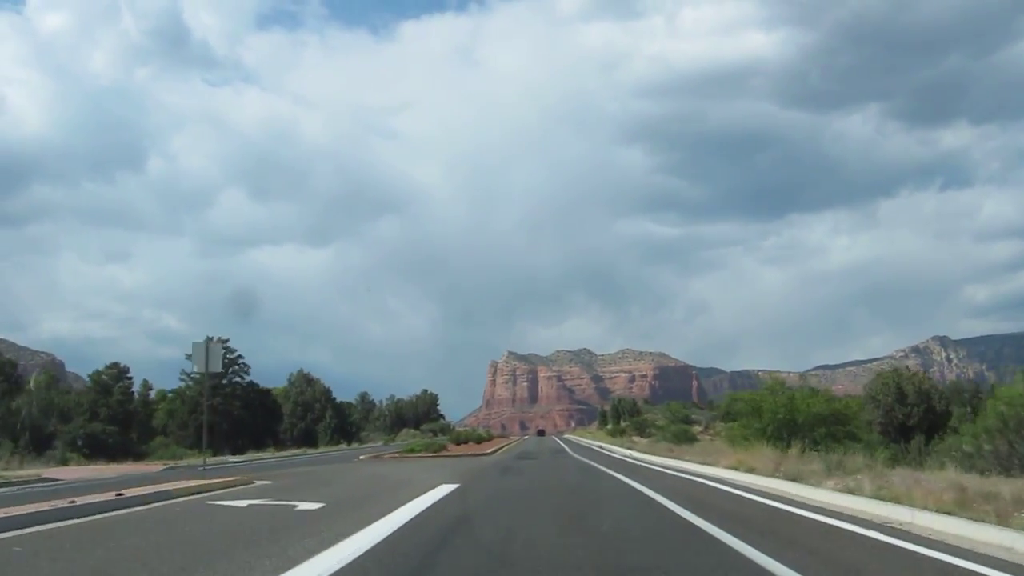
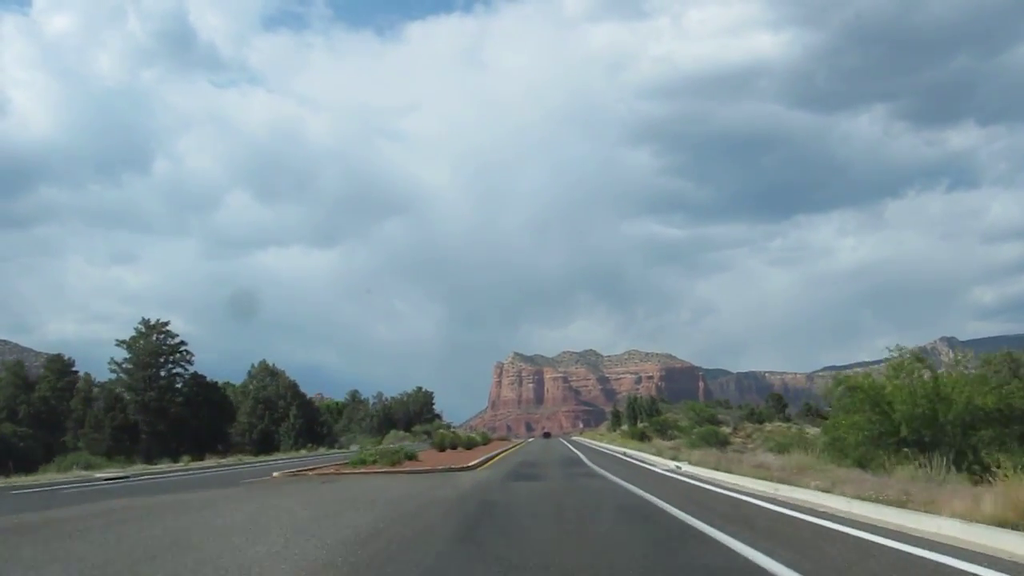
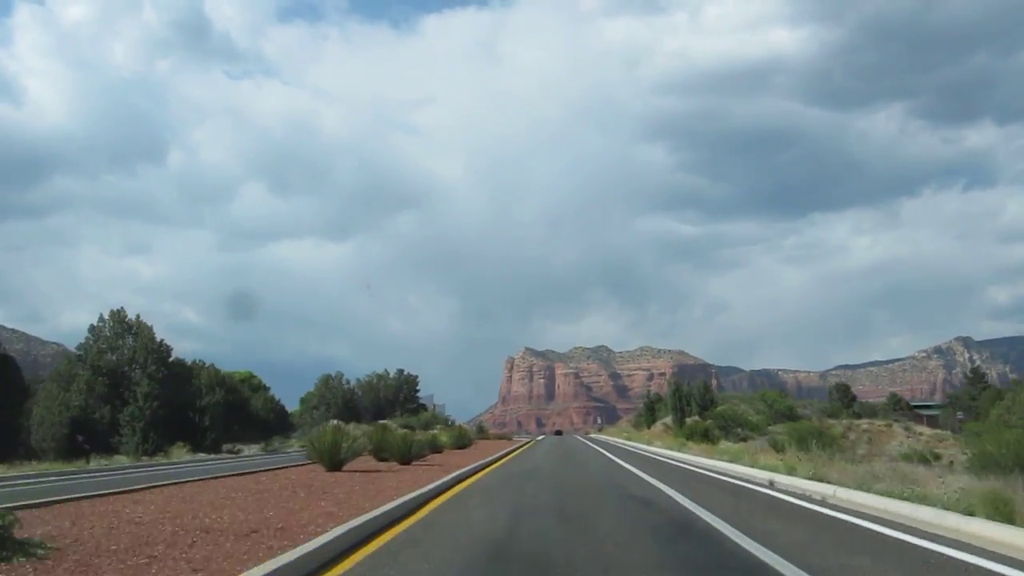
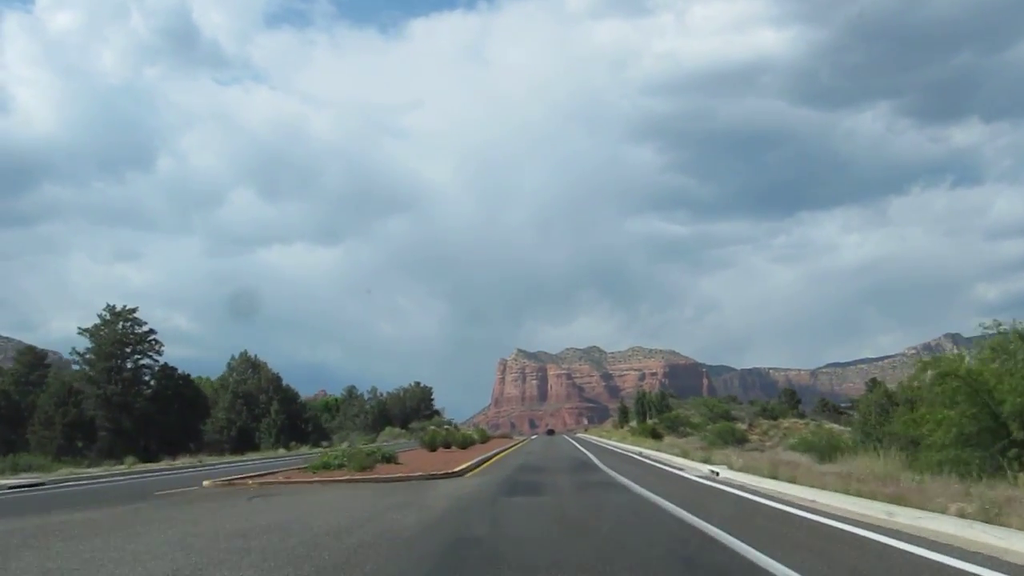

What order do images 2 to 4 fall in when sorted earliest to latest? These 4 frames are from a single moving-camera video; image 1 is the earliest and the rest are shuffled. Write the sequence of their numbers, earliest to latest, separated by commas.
2, 4, 3
